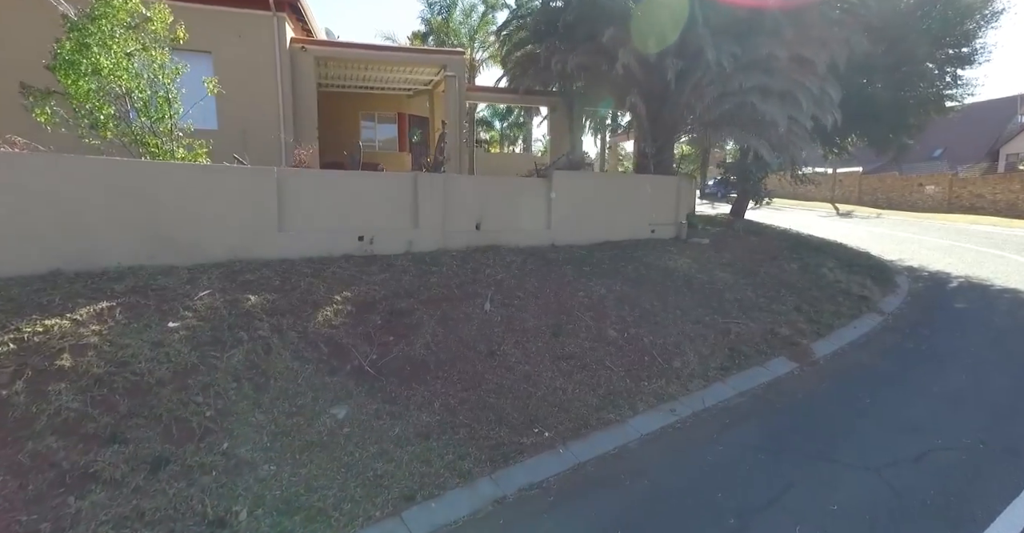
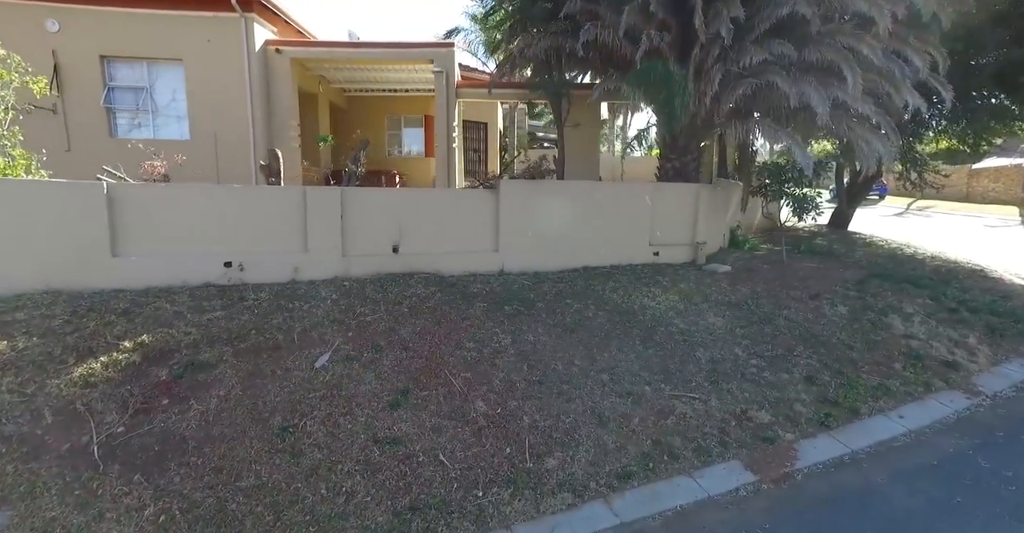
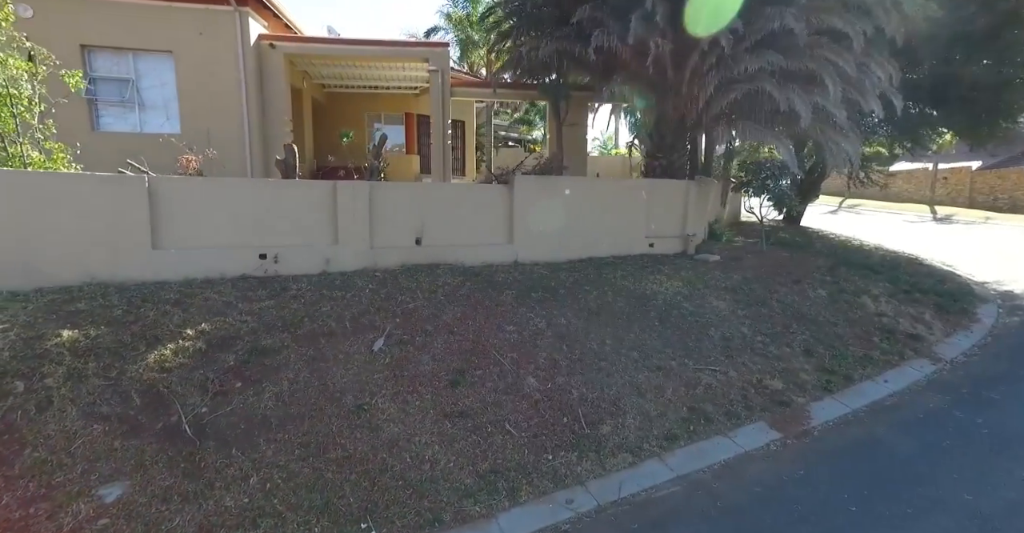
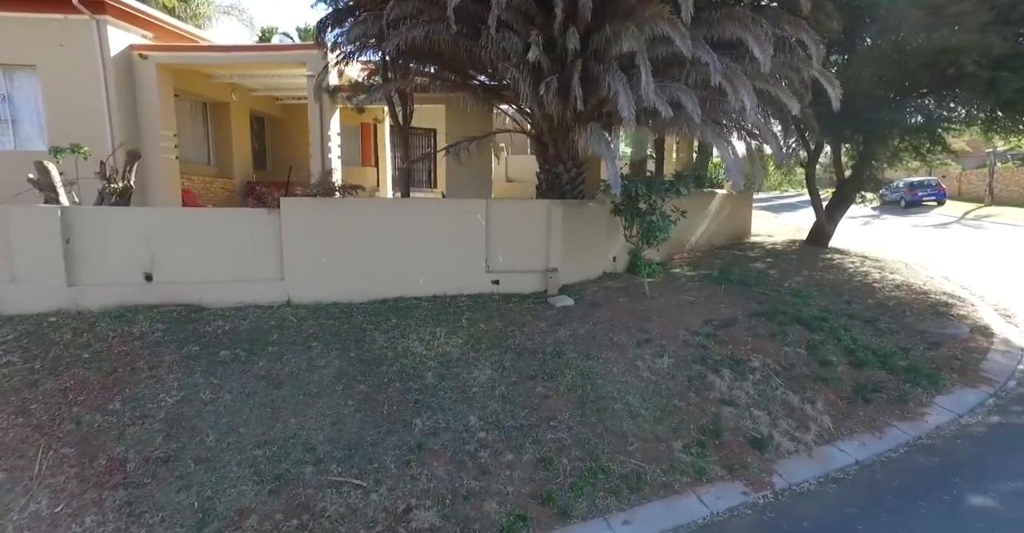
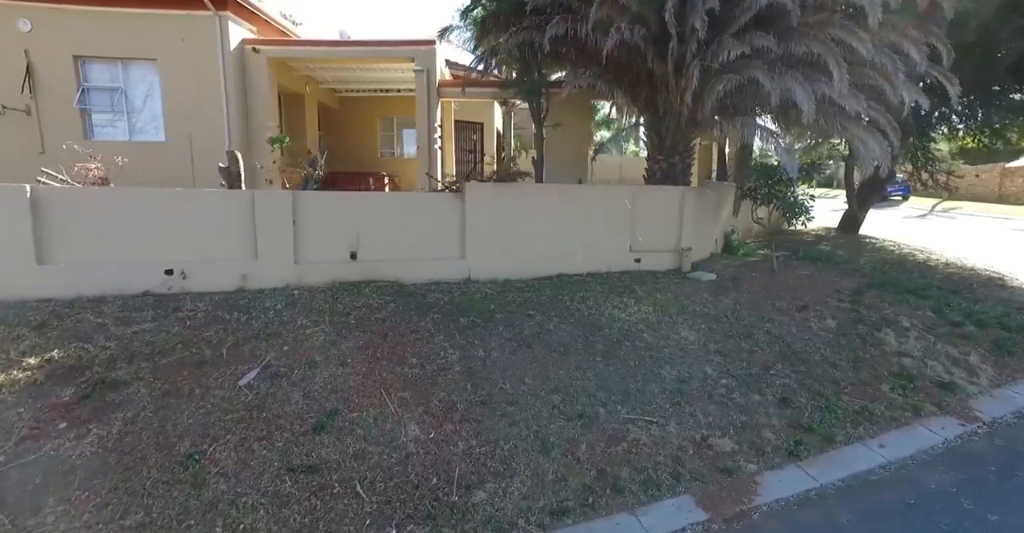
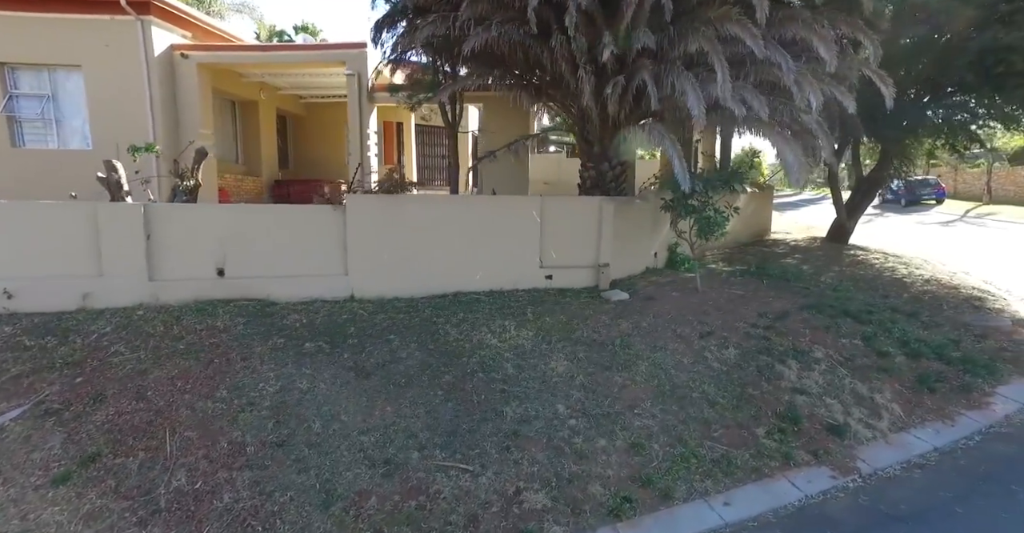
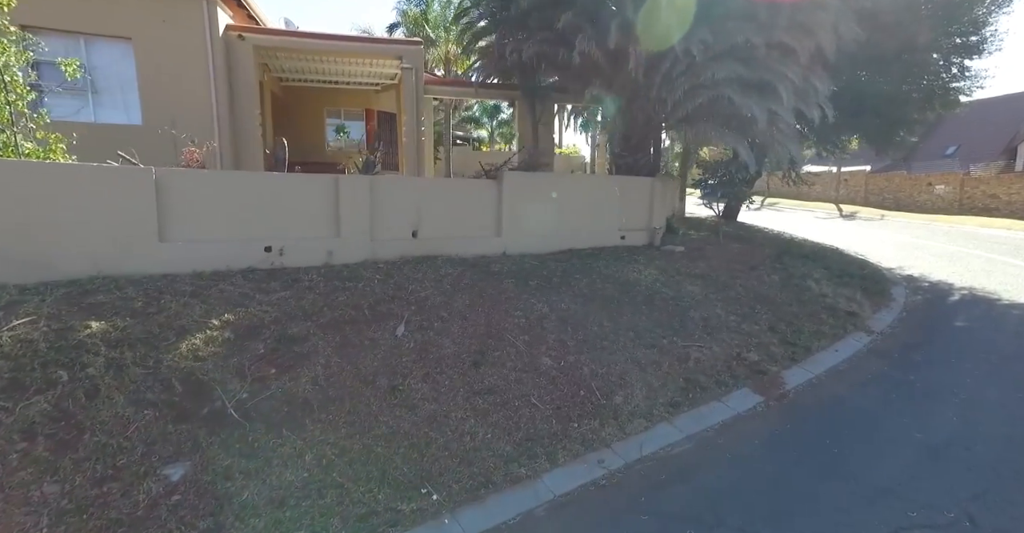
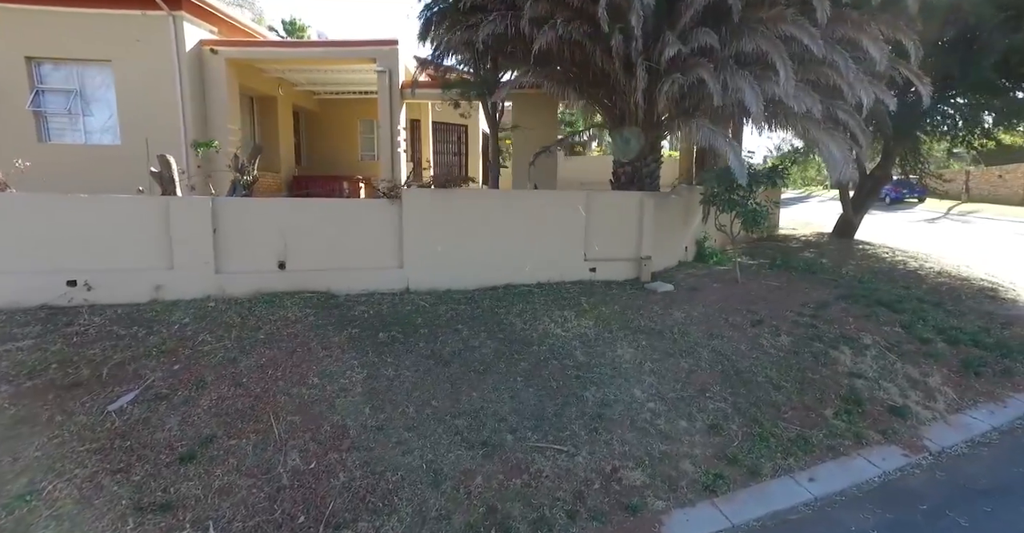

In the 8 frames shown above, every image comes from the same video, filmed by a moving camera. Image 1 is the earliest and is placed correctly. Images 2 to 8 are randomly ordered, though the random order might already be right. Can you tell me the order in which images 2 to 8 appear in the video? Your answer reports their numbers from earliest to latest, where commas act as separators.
7, 3, 2, 5, 8, 6, 4
